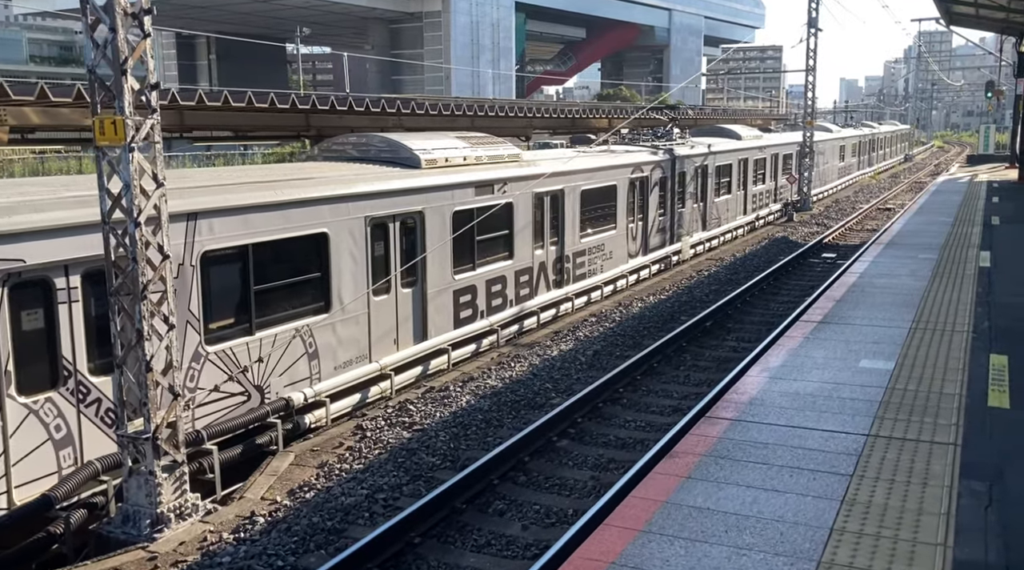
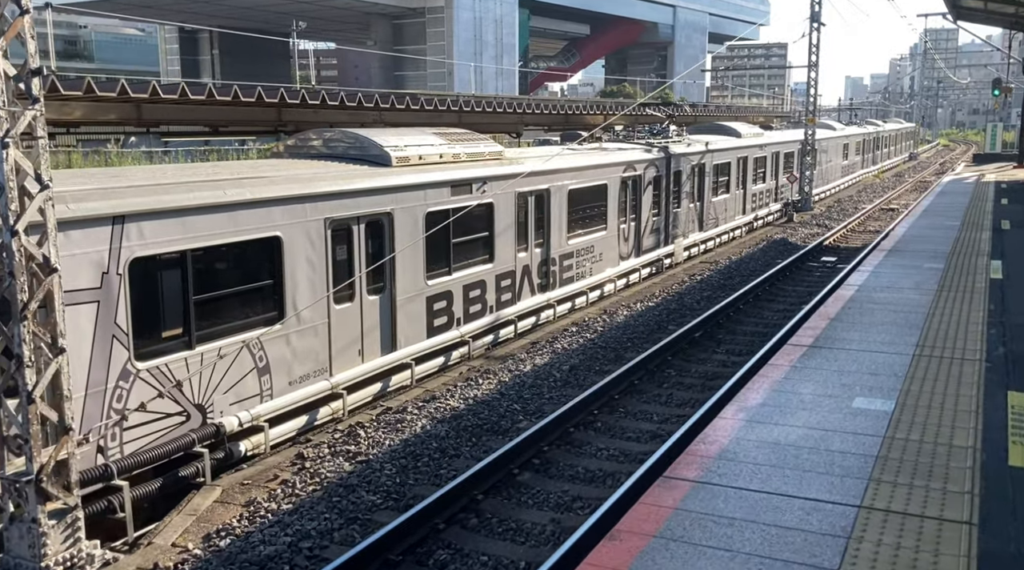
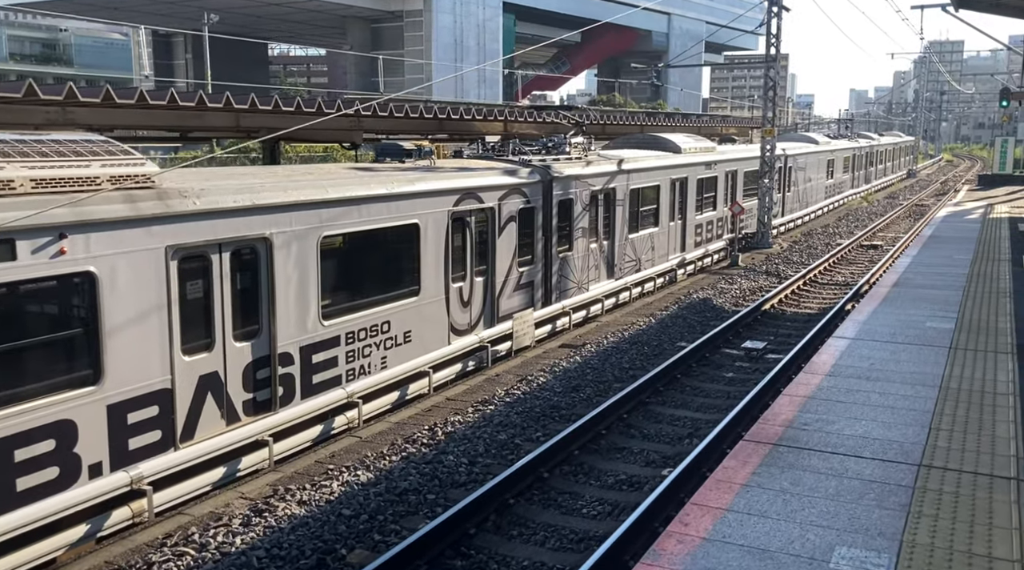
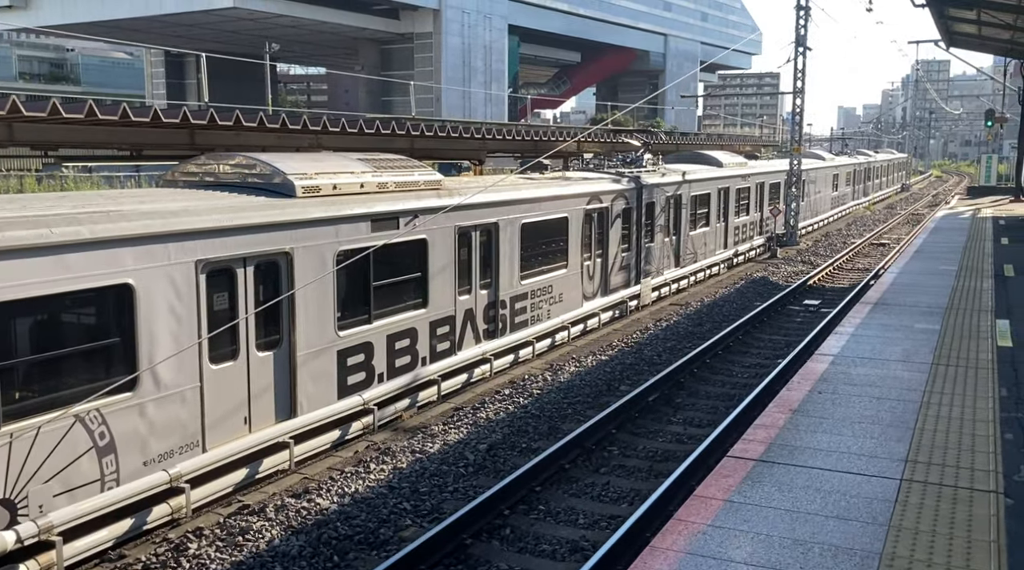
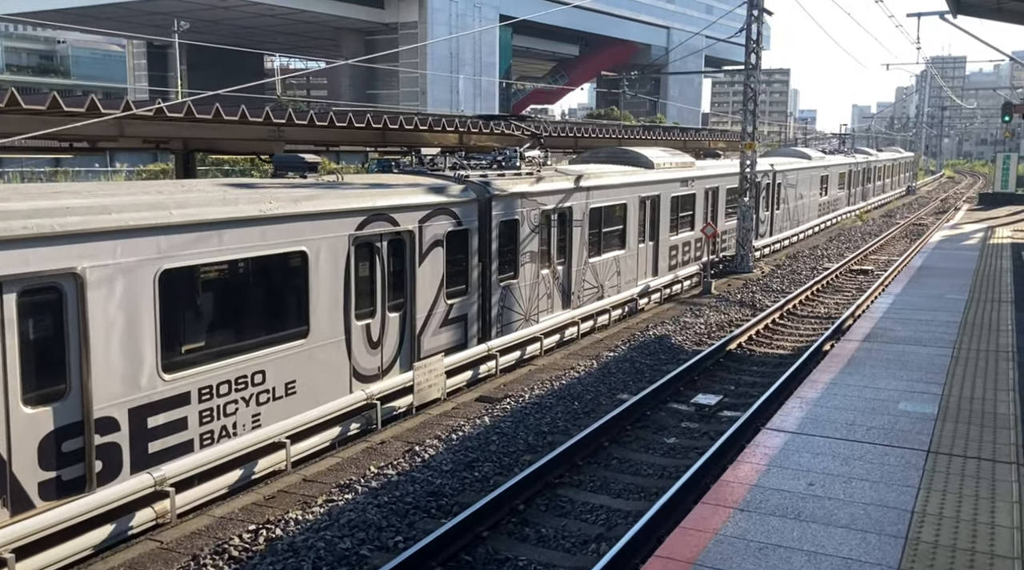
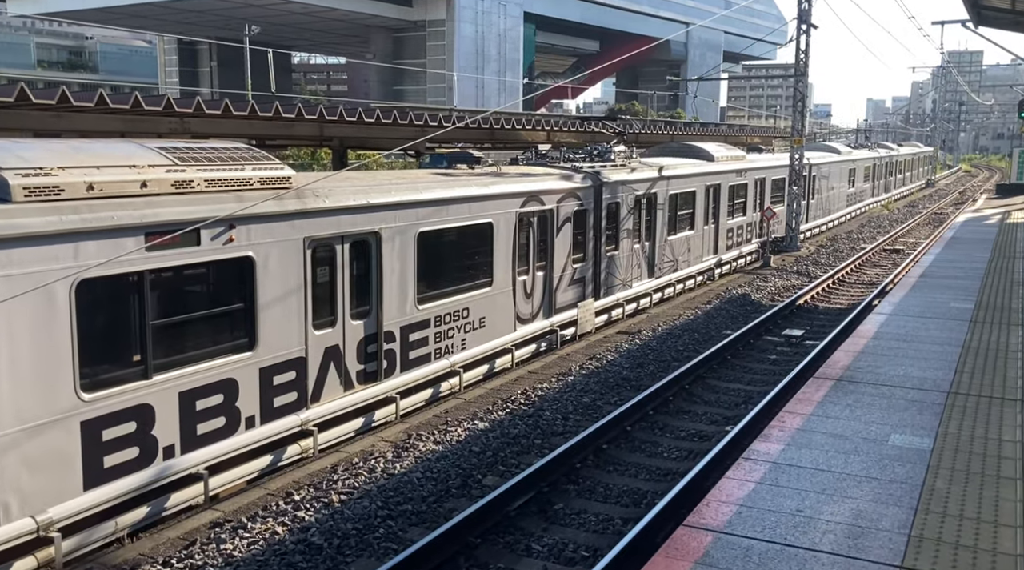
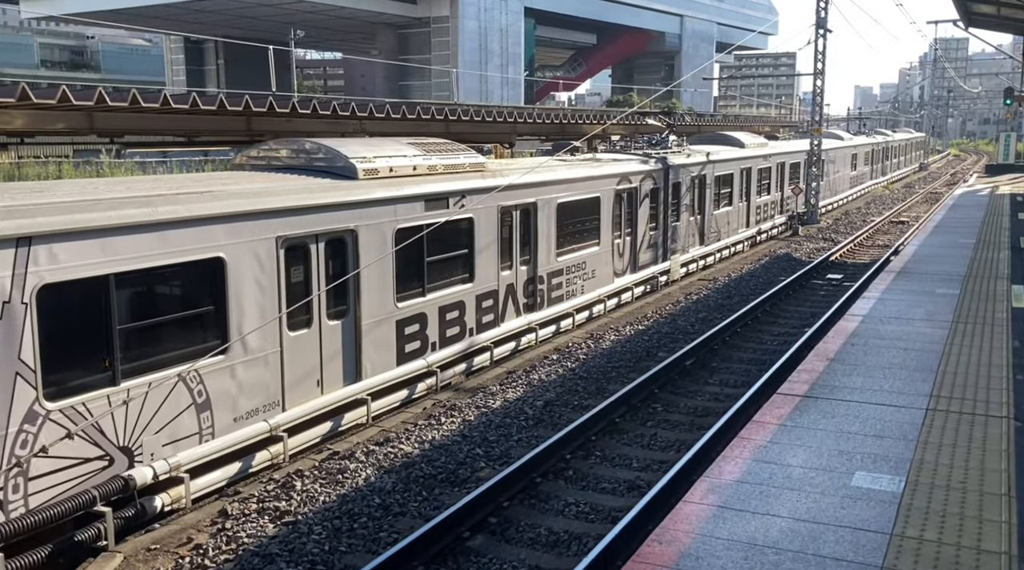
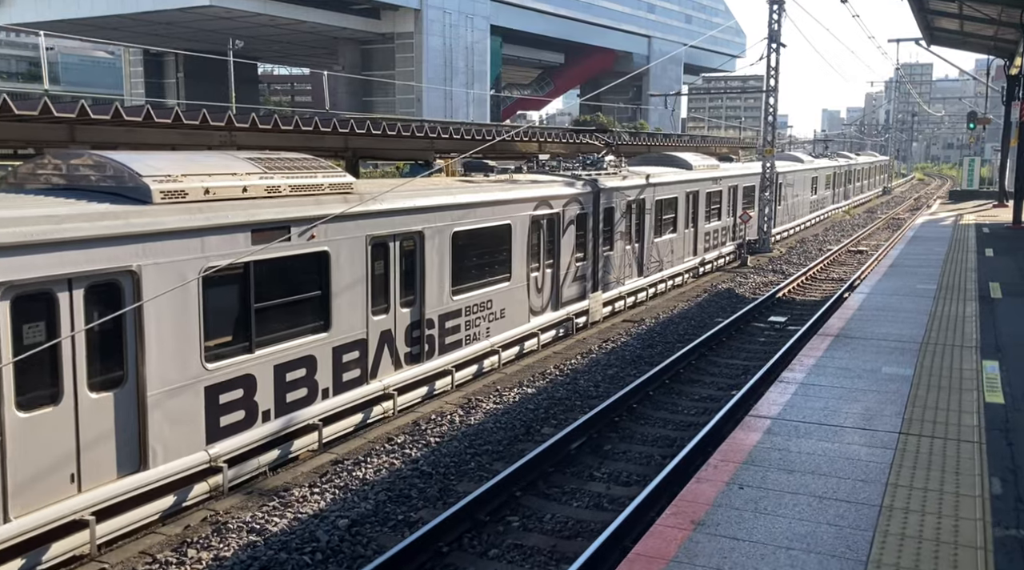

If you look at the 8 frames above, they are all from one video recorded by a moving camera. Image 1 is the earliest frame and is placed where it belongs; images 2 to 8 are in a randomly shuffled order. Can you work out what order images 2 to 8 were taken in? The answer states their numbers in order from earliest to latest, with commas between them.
2, 7, 4, 8, 6, 3, 5
